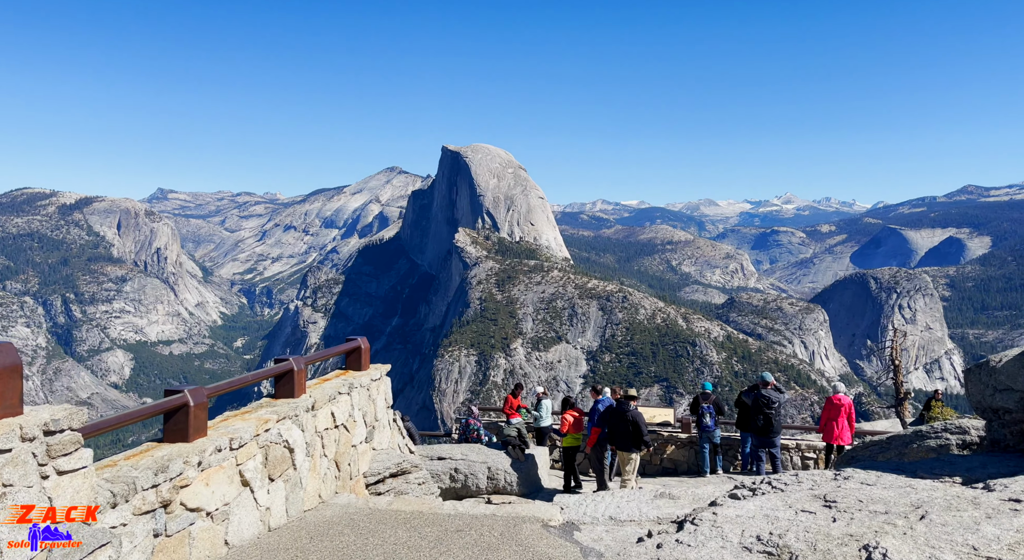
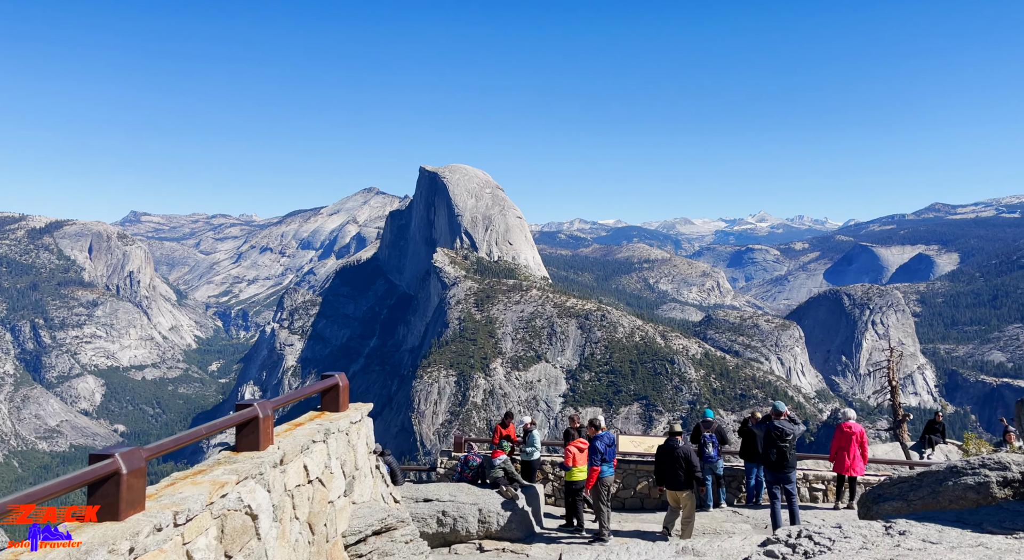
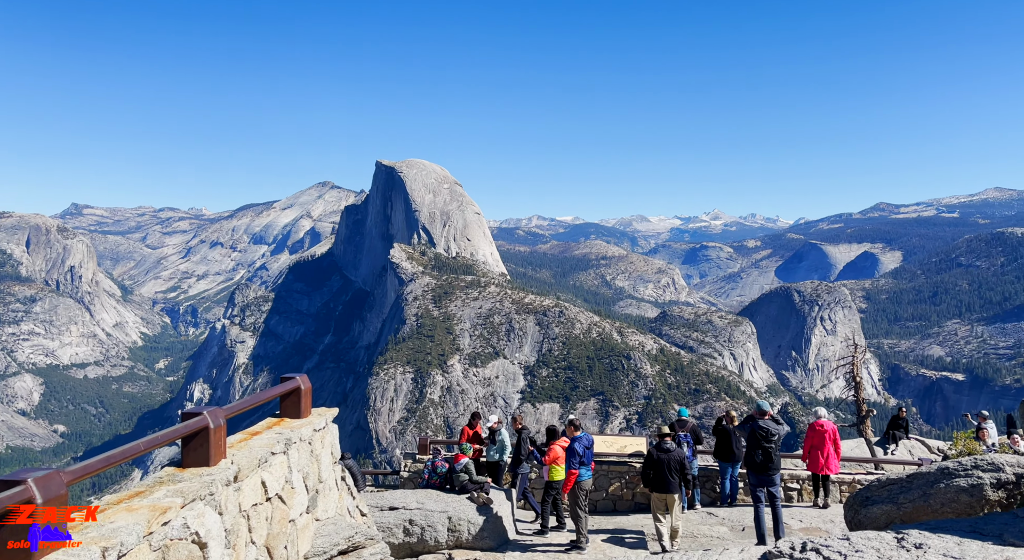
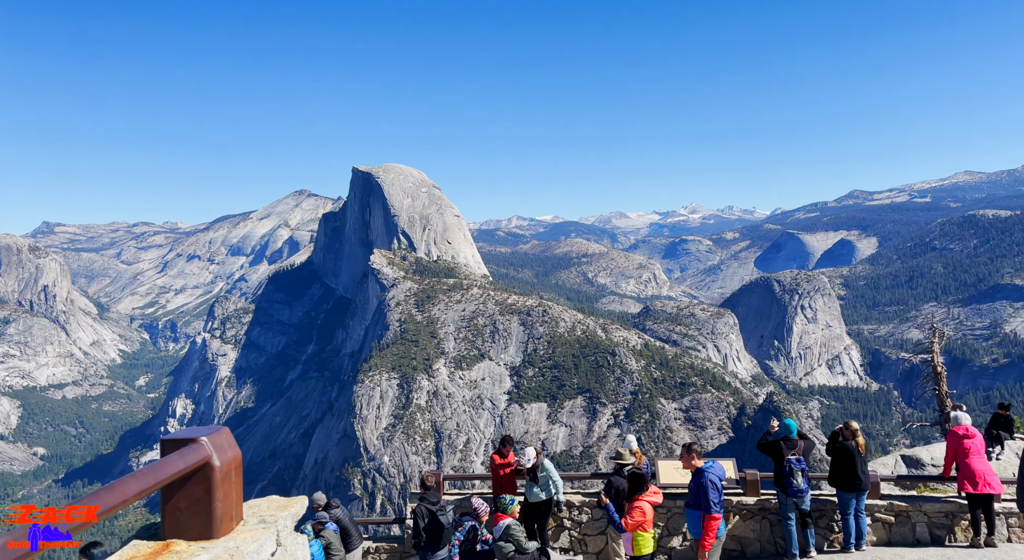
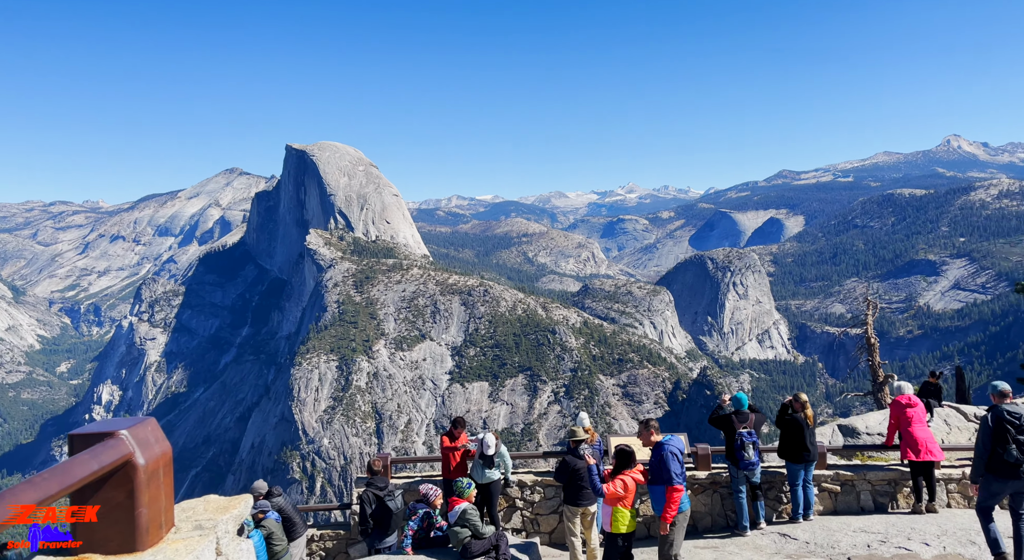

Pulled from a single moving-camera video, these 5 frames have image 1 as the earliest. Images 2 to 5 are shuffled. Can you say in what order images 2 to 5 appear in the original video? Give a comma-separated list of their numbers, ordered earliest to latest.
2, 3, 4, 5
